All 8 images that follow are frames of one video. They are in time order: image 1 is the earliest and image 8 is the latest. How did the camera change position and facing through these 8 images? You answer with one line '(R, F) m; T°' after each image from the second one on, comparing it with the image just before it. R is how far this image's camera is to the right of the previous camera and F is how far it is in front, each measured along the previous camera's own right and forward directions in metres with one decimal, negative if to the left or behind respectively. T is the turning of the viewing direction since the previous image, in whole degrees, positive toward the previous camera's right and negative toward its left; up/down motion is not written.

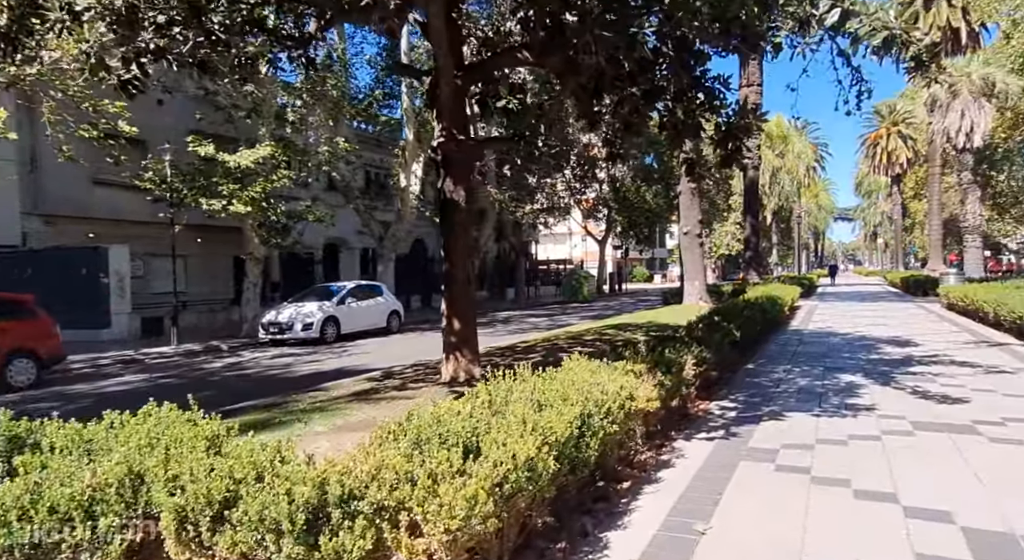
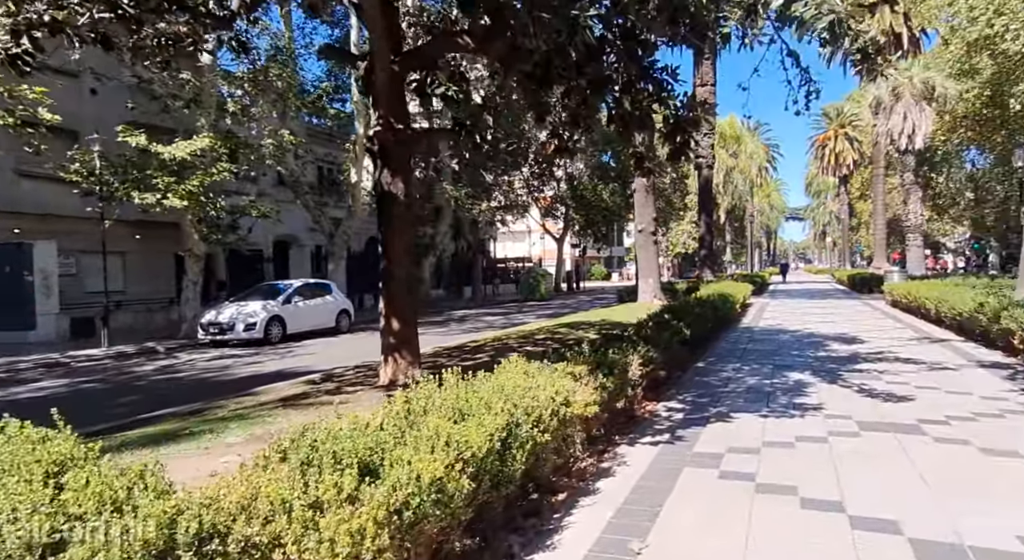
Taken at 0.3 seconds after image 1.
(+0.2, +0.3) m; +4°
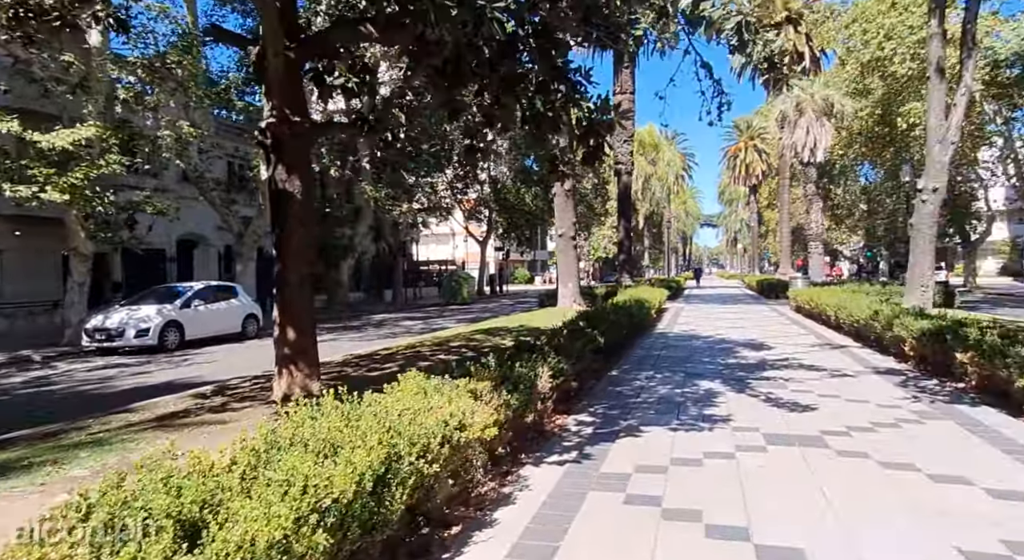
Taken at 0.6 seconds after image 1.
(+0.2, +0.4) m; +7°
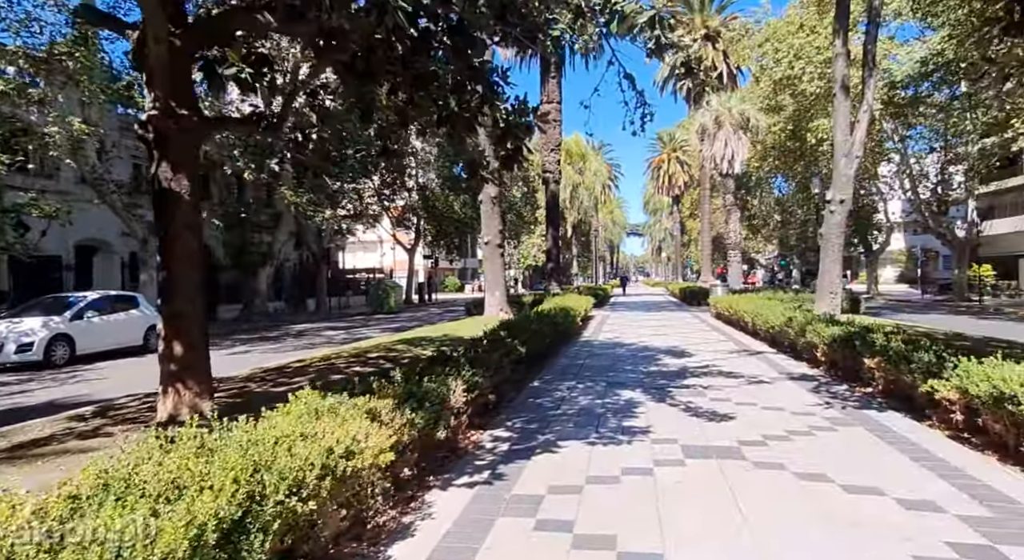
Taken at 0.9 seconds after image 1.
(+0.2, +0.3) m; +7°
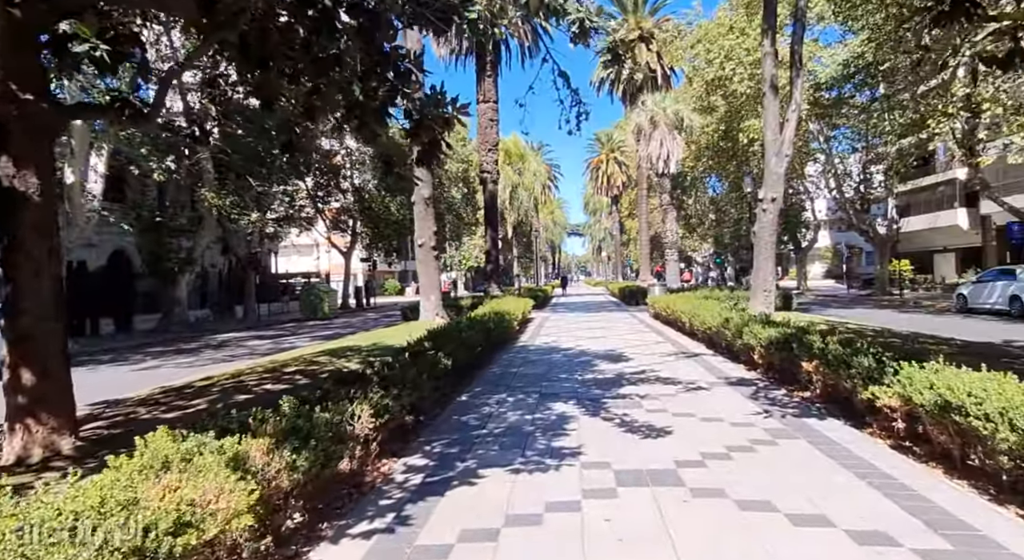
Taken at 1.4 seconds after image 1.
(+0.3, +0.5) m; +6°
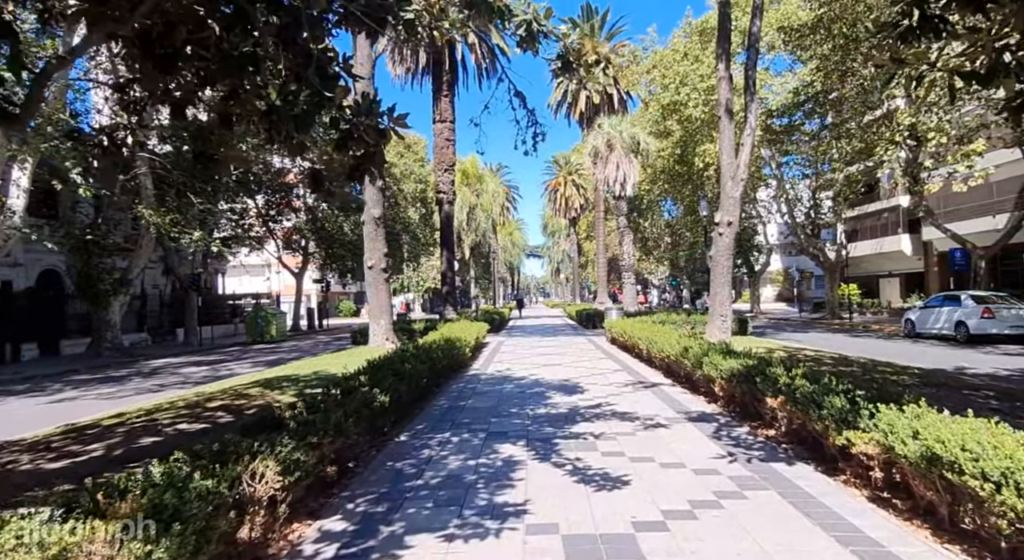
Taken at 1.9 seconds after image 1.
(+0.2, +0.5) m; +4°
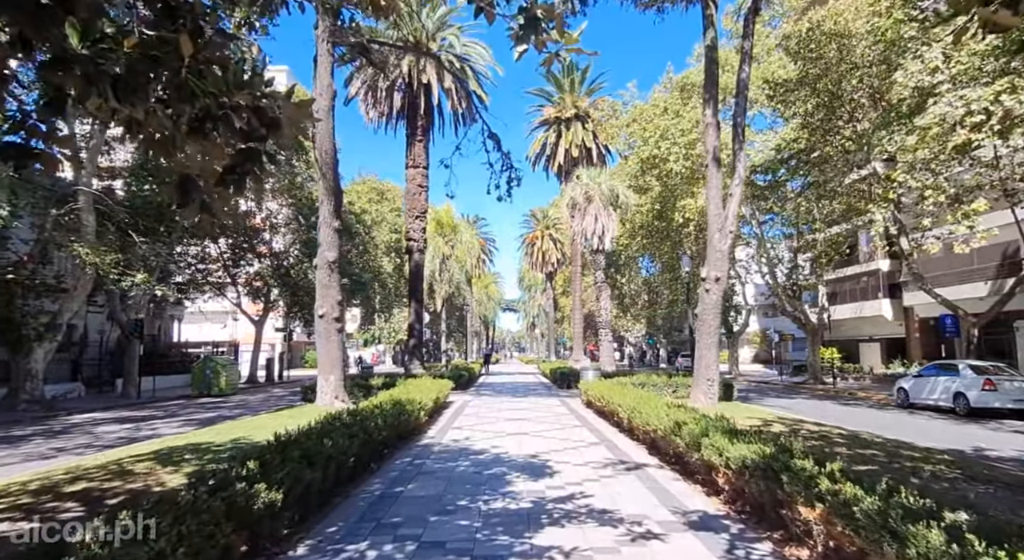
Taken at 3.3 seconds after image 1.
(+0.2, +1.4) m; +2°
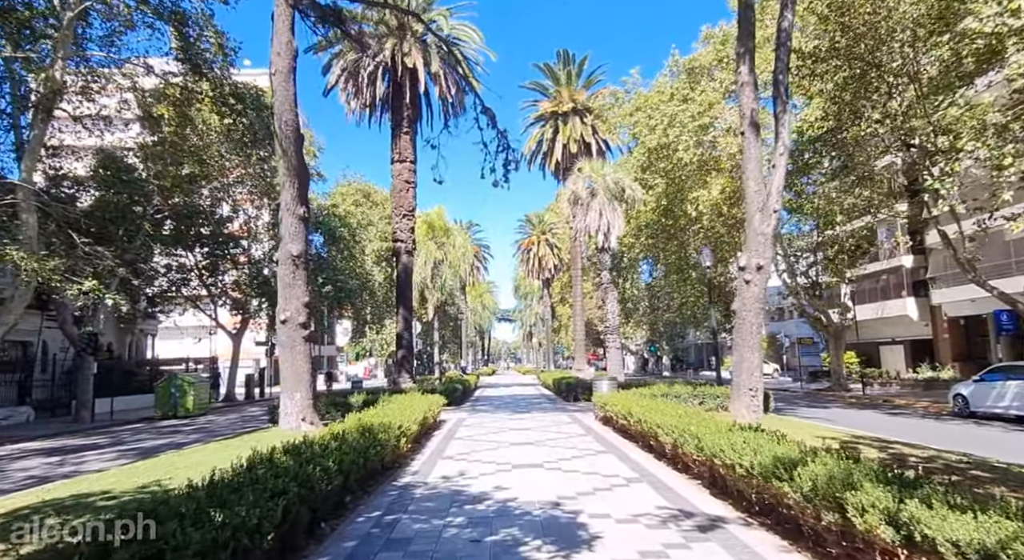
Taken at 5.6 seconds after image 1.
(-0.2, +2.3) m; +1°
